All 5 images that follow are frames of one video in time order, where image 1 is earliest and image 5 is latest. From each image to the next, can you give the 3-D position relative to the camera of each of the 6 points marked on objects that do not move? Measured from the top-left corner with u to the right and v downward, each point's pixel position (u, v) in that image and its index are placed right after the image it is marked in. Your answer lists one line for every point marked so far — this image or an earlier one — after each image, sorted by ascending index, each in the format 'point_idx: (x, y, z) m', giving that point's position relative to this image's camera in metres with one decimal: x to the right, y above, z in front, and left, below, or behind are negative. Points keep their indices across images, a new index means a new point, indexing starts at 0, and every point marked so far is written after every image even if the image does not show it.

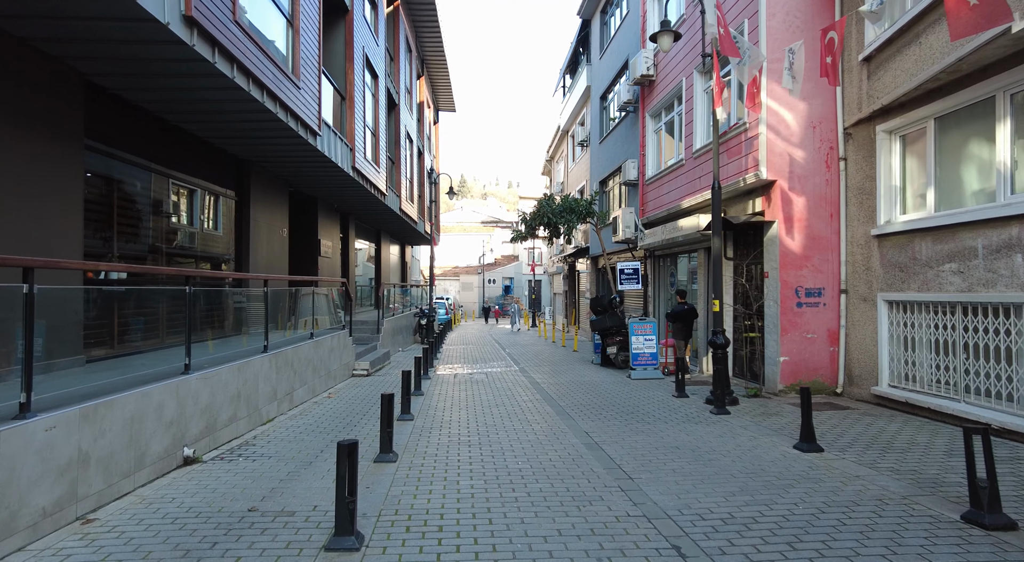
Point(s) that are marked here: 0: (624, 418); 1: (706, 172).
0: (+1.5, -1.8, +8.2) m
1: (+3.8, +2.1, +12.1) m
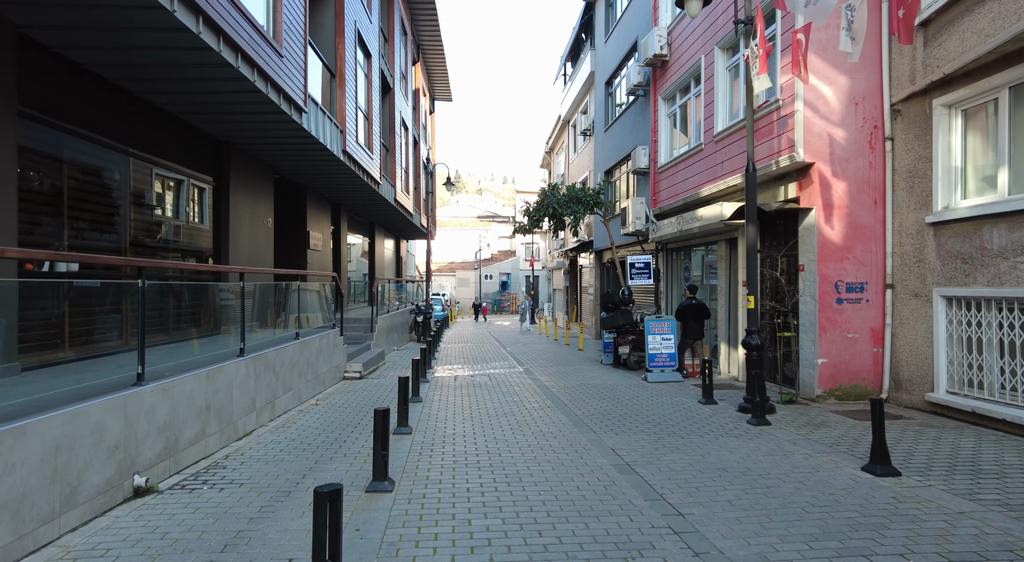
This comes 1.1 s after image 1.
0: (+1.6, -1.8, +7.2) m
1: (+3.9, +2.2, +11.2) m
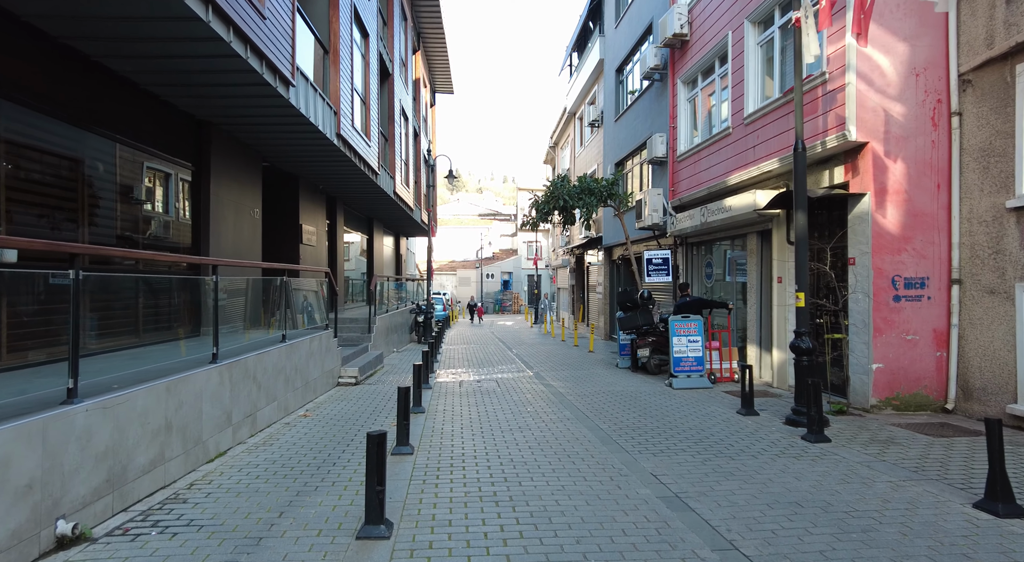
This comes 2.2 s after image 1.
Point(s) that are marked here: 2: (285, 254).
0: (+1.8, -1.7, +6.2) m
1: (+4.1, +2.3, +10.1) m
2: (-4.9, +0.6, +13.4) m
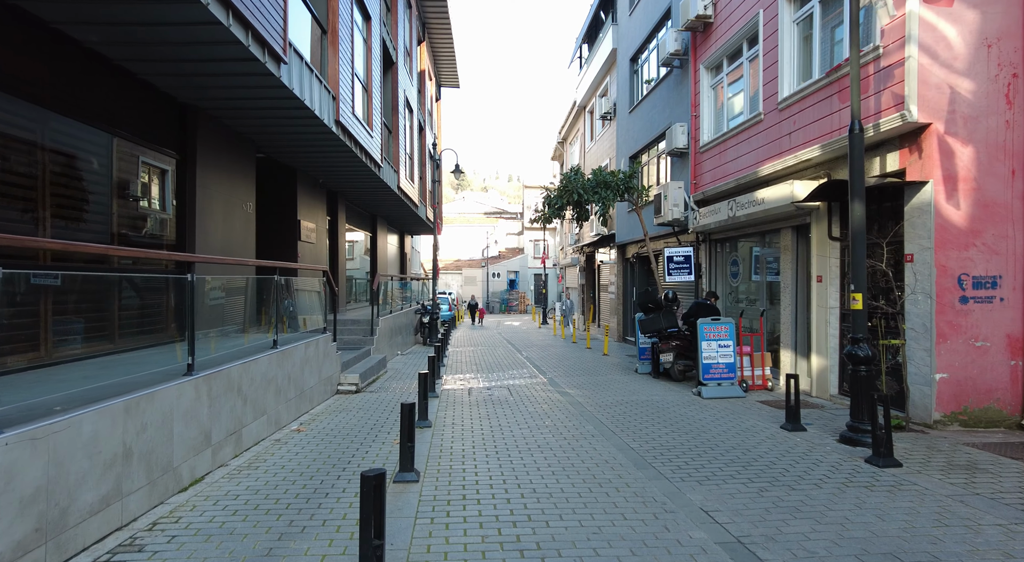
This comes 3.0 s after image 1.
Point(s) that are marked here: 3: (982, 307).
0: (+2.0, -1.7, +5.3) m
1: (+4.3, +2.3, +9.3) m
2: (-4.6, +0.6, +12.6) m
3: (+5.1, -0.3, +6.7) m
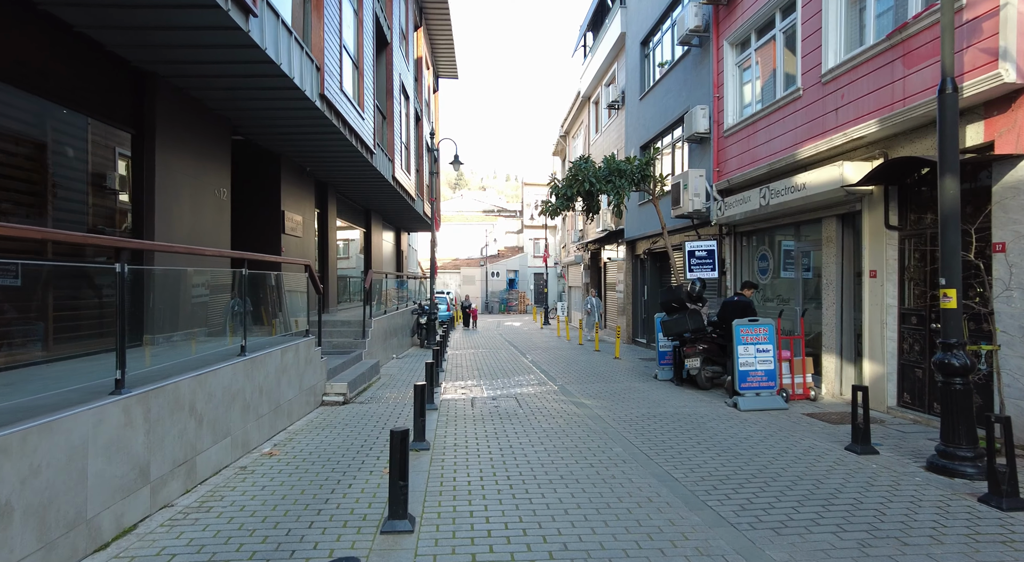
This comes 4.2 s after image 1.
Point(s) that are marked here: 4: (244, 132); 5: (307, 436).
0: (+2.1, -1.6, +4.2) m
1: (+4.5, +2.4, +8.1) m
2: (-4.5, +0.7, +11.4) m
3: (+5.2, -0.2, +5.6) m
4: (-4.3, +2.4, +10.0) m
5: (-2.3, -1.7, +6.9) m
